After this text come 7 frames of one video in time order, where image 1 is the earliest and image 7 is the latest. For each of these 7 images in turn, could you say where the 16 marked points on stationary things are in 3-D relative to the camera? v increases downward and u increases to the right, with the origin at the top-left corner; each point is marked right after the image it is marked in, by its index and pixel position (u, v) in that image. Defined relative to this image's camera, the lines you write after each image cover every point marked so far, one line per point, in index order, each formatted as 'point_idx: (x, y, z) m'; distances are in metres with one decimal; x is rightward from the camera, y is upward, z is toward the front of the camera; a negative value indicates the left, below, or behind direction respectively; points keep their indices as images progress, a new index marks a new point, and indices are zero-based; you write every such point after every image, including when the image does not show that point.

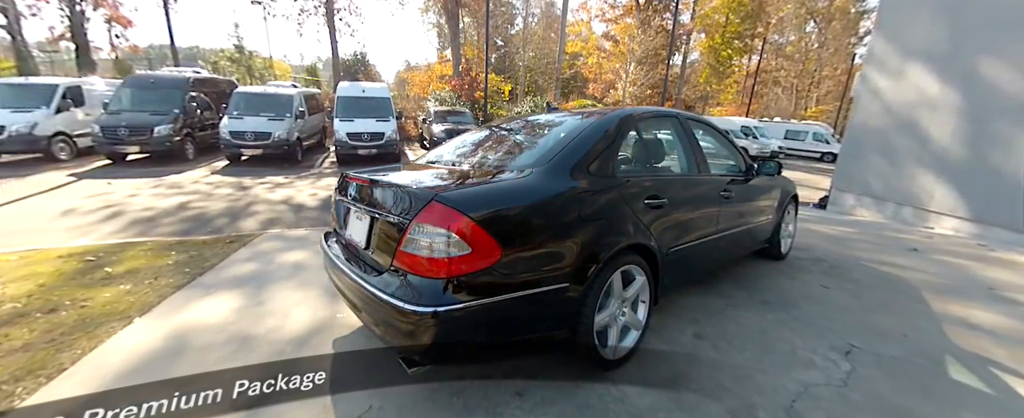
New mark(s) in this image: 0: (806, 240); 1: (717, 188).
0: (+3.4, -0.4, +4.8) m
1: (+1.5, +0.2, +3.0) m
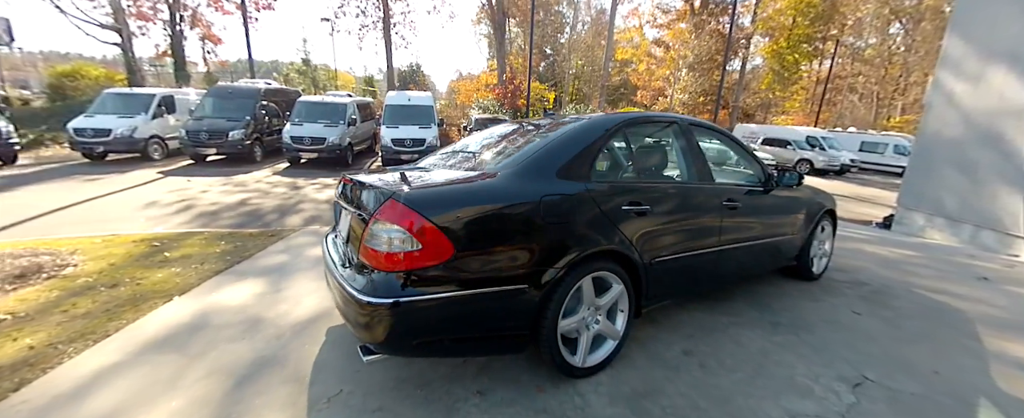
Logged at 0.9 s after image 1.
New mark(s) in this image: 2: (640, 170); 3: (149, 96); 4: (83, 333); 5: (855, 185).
0: (+3.6, -0.6, +4.4) m
1: (+1.5, +0.1, +2.8) m
2: (+0.8, +0.3, +2.5) m
3: (-7.7, +2.4, +8.7) m
4: (-2.7, -0.8, +2.6) m
5: (+9.7, +0.7, +11.6) m
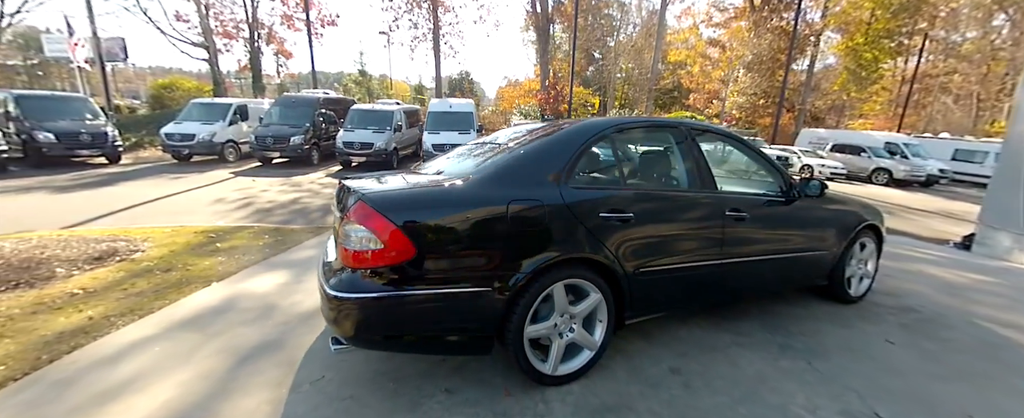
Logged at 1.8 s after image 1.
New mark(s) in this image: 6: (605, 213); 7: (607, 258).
0: (+3.7, -0.7, +3.9) m
1: (+1.4, 0.0, +2.7) m
2: (+0.7, +0.2, +2.5) m
3: (-6.8, +2.5, +9.8) m
4: (-2.8, -0.7, +3.0) m
5: (+10.8, +0.3, +10.3) m
6: (+0.5, 0.0, +2.2) m
7: (+0.5, -0.3, +2.2) m
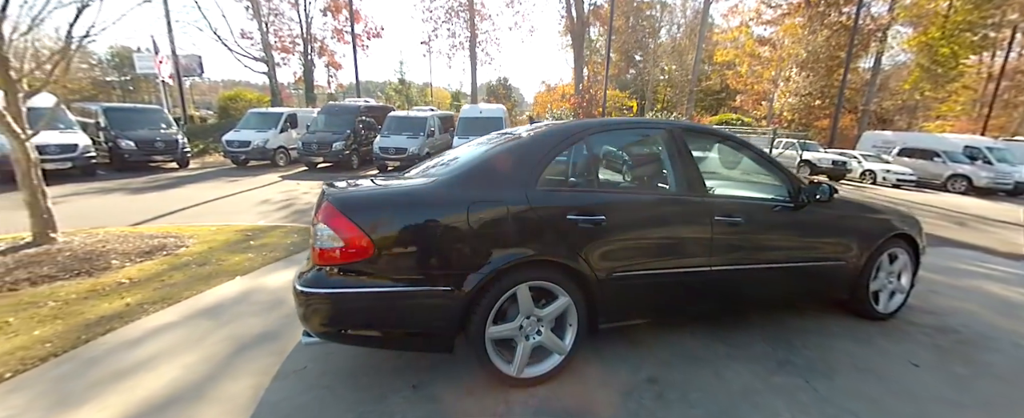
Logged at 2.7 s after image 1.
0: (+3.7, -0.8, +3.5) m
1: (+1.3, 0.0, +2.6) m
2: (+0.6, +0.2, +2.4) m
3: (-6.0, +2.4, +10.6) m
4: (-2.8, -0.7, +3.4) m
5: (+11.5, 0.0, +9.0) m
6: (+0.3, 0.0, +2.2) m
7: (+0.3, -0.3, +2.2) m
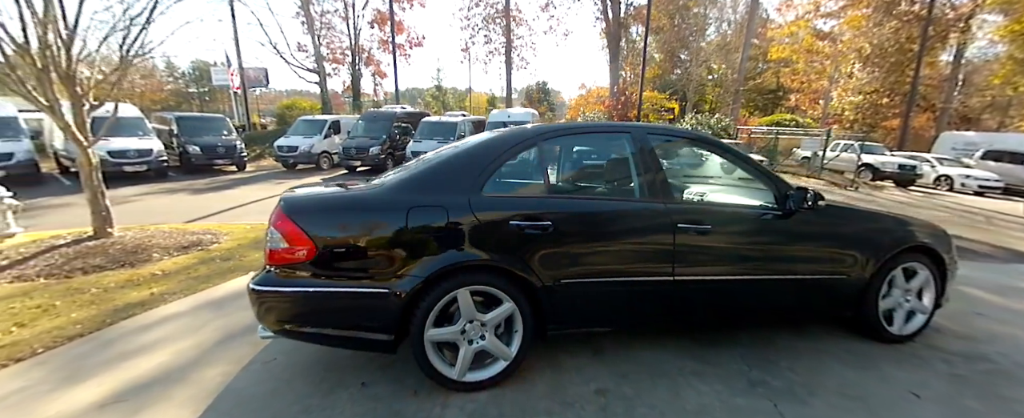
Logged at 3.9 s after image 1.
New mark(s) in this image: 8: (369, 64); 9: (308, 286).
0: (+3.5, -0.9, +3.0) m
1: (+1.0, -0.1, +2.4) m
2: (+0.3, +0.1, +2.4) m
3: (-5.2, +2.4, +11.4) m
4: (-3.0, -0.7, +3.7) m
5: (+12.0, -0.2, +7.5) m
6: (0.0, -0.1, +2.2) m
7: (0.0, -0.3, +2.2) m
8: (-6.3, +6.5, +18.4) m
9: (-1.0, -0.4, +2.1) m
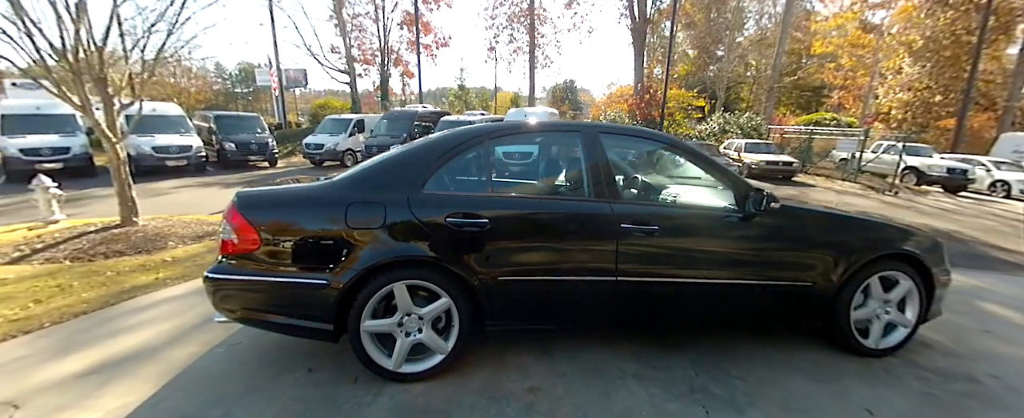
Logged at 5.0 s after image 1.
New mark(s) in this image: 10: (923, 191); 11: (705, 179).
0: (+3.2, -0.9, +2.8) m
1: (+0.7, -0.1, +2.4) m
2: (0.0, +0.2, +2.4) m
3: (-4.6, +2.6, +11.8) m
4: (-3.2, -0.6, +4.0) m
5: (+12.1, -0.5, +6.5) m
6: (-0.3, -0.1, +2.2) m
7: (-0.3, -0.3, +2.2) m
8: (-5.0, +6.6, +18.9) m
9: (-1.4, -0.3, +2.2) m
10: (+10.4, +0.4, +10.4) m
11: (+1.2, +0.2, +2.6) m
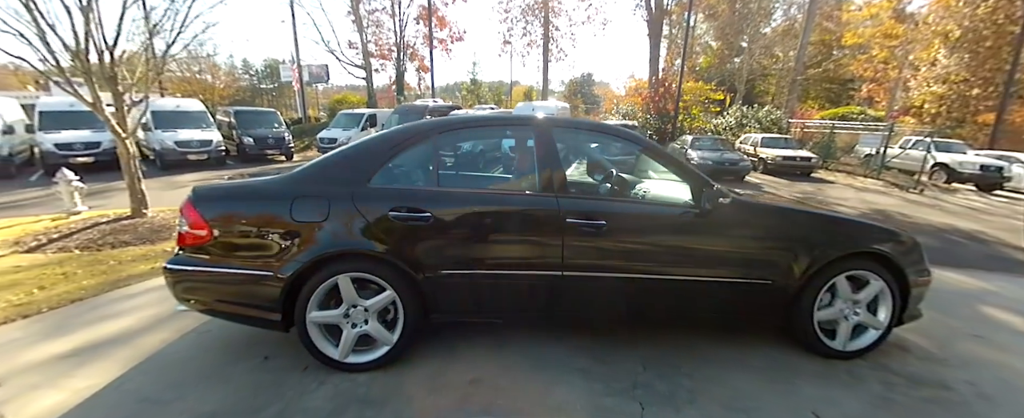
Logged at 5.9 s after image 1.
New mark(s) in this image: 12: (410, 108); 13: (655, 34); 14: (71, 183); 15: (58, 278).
0: (+2.9, -0.9, +2.6) m
1: (+0.4, -0.1, +2.3) m
2: (-0.3, +0.2, +2.4) m
3: (-4.3, +2.8, +12.0) m
4: (-3.4, -0.6, +4.2) m
5: (+12.0, -0.5, +5.8) m
6: (-0.6, 0.0, +2.2) m
7: (-0.6, -0.3, +2.3) m
8: (-4.2, +6.9, +19.1) m
9: (-1.7, -0.3, +2.3) m
10: (+10.6, +0.5, +9.8) m
11: (+0.9, +0.2, +2.5) m
12: (-2.8, +2.9, +11.7) m
13: (+5.9, +6.6, +15.5) m
14: (-6.3, +0.4, +5.8) m
15: (-4.2, -0.6, +3.8) m
